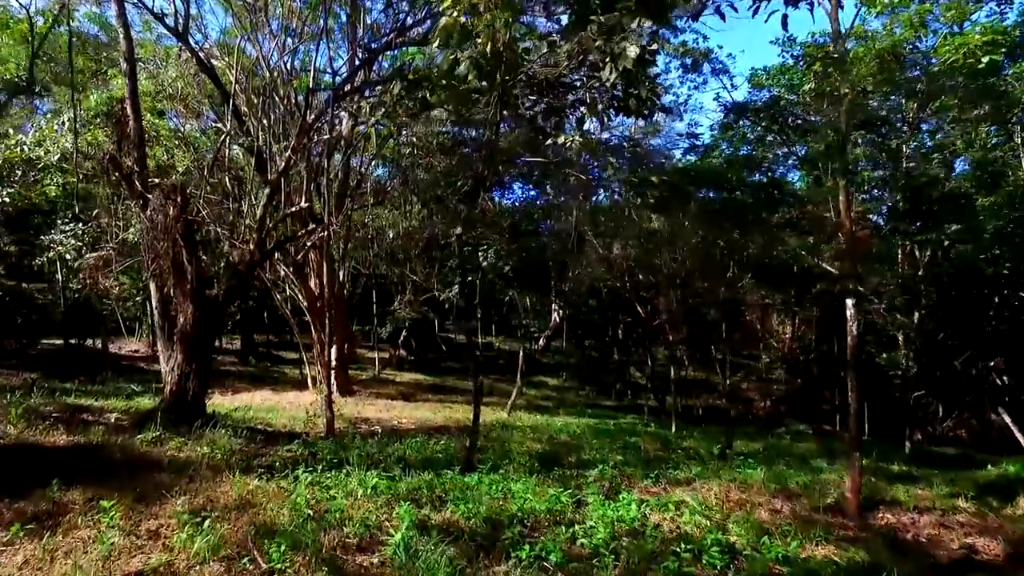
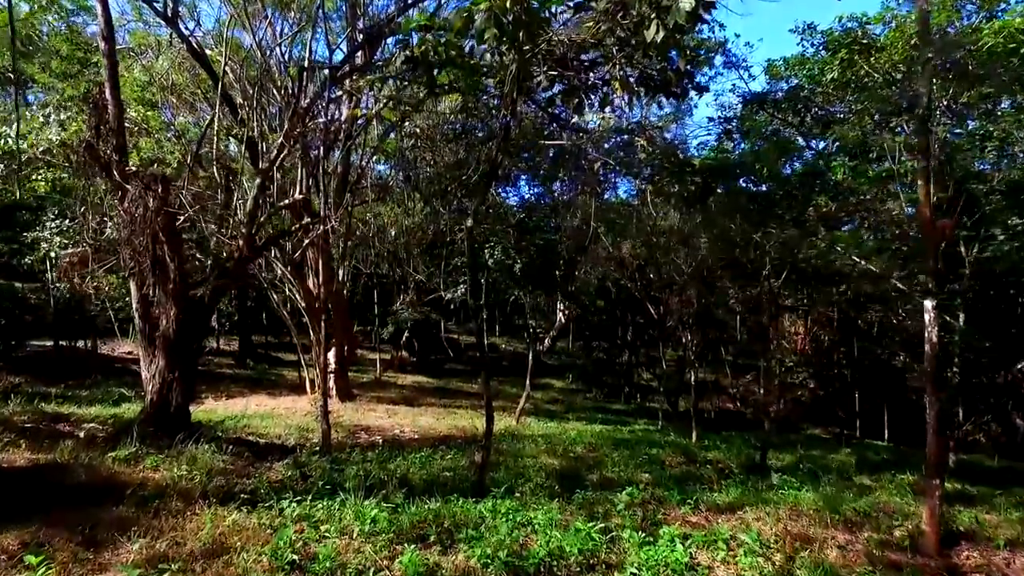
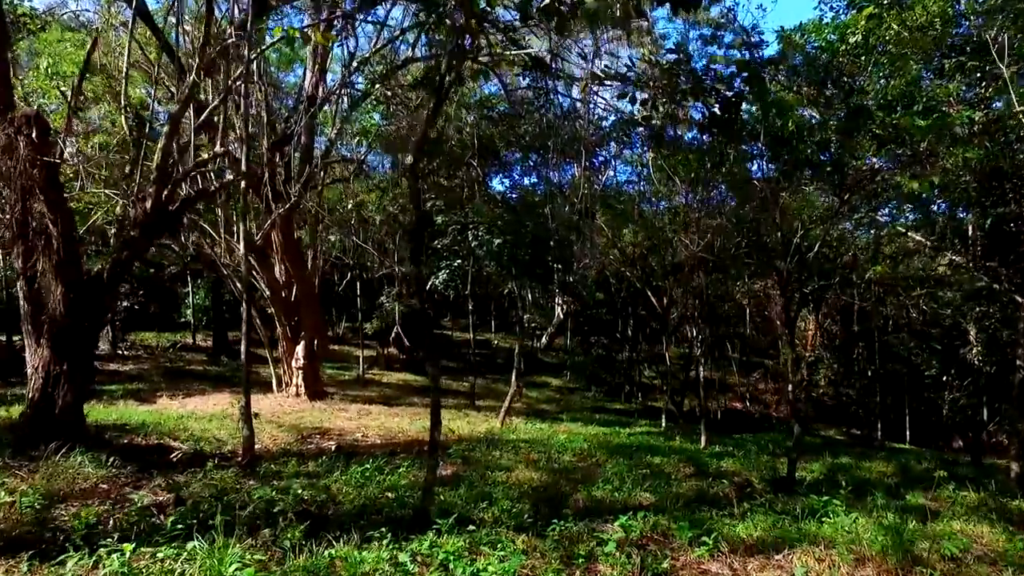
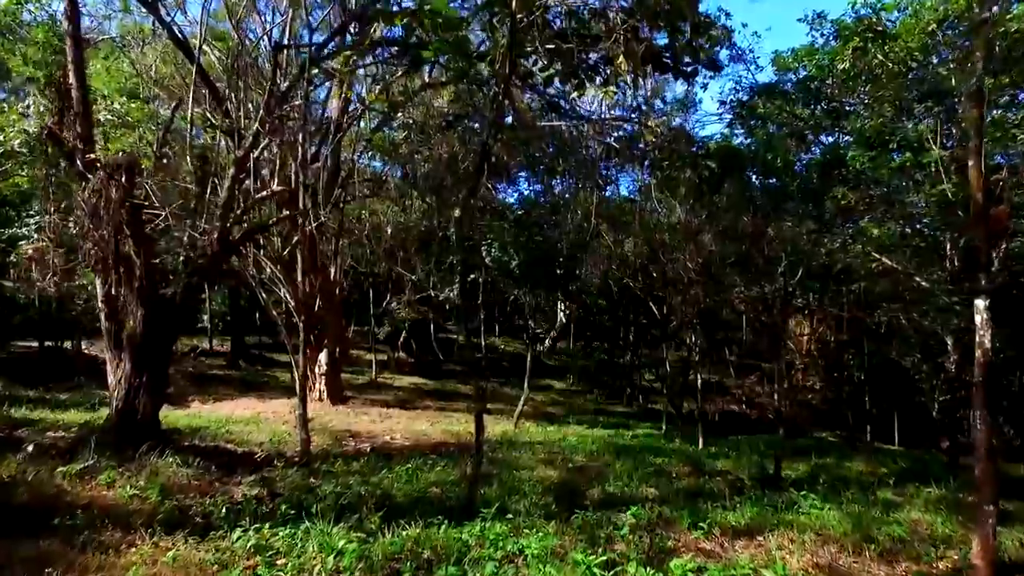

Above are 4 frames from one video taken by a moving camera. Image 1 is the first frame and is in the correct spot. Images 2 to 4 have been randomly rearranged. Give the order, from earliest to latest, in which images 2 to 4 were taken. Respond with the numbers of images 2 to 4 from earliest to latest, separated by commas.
2, 4, 3
